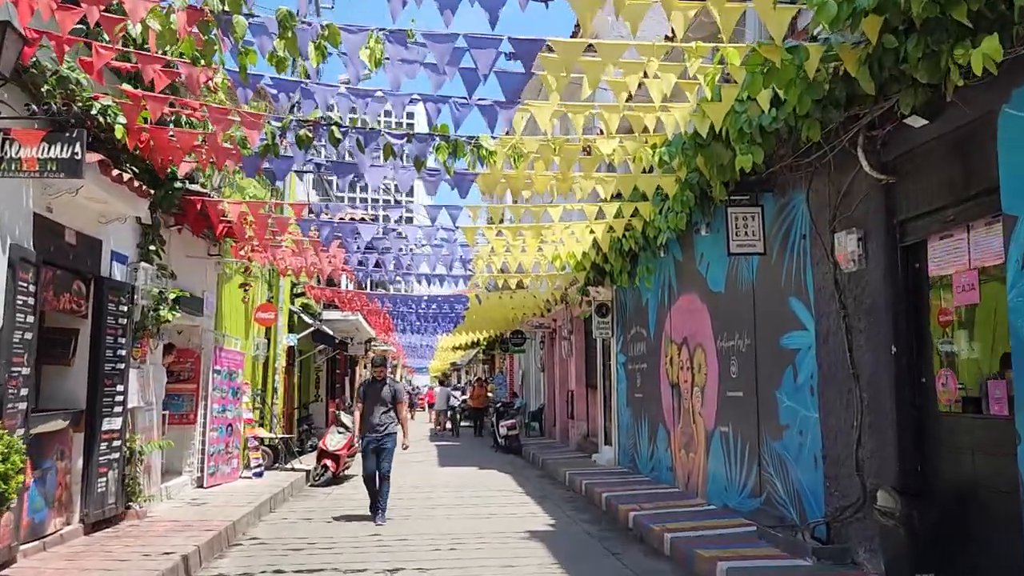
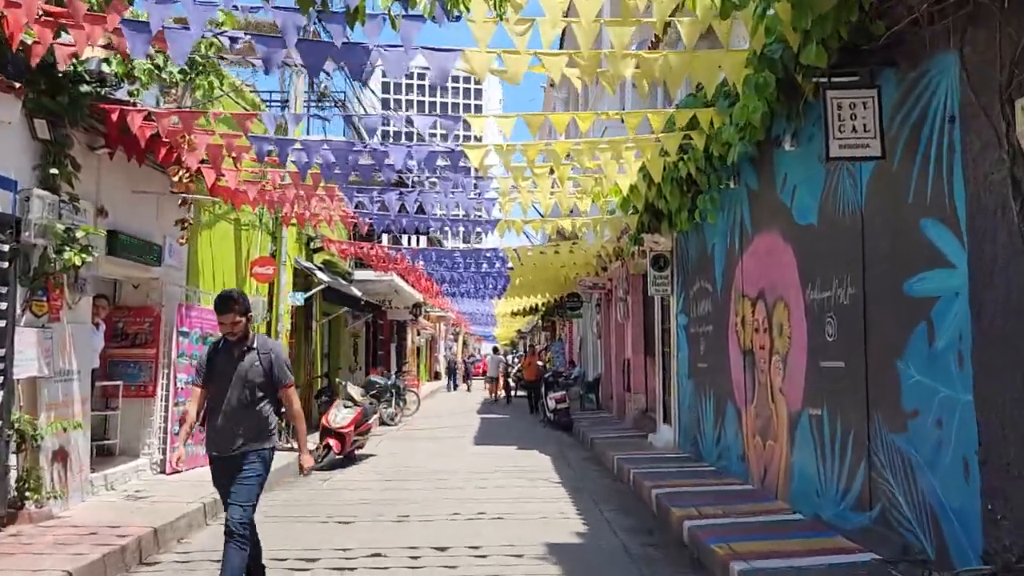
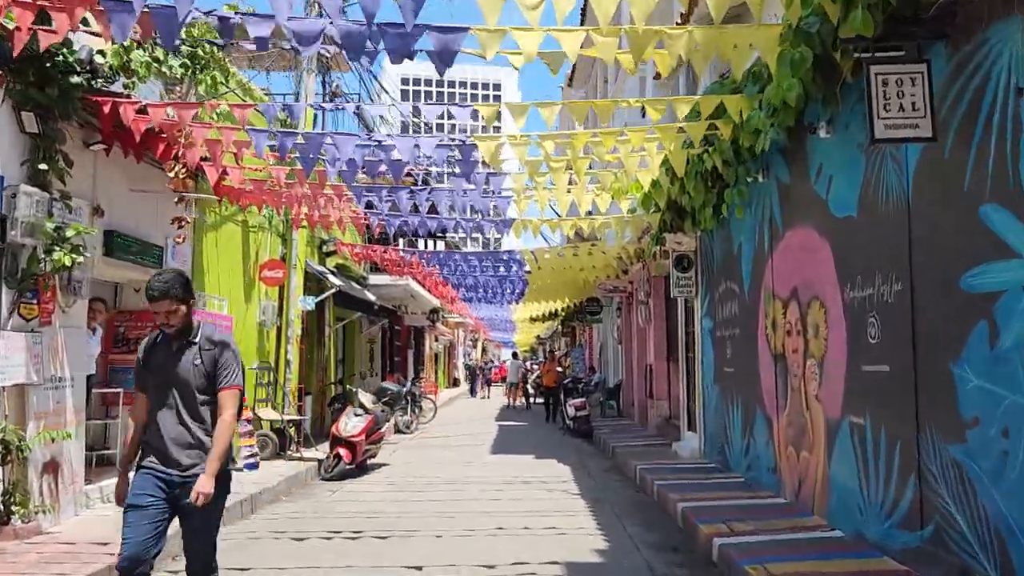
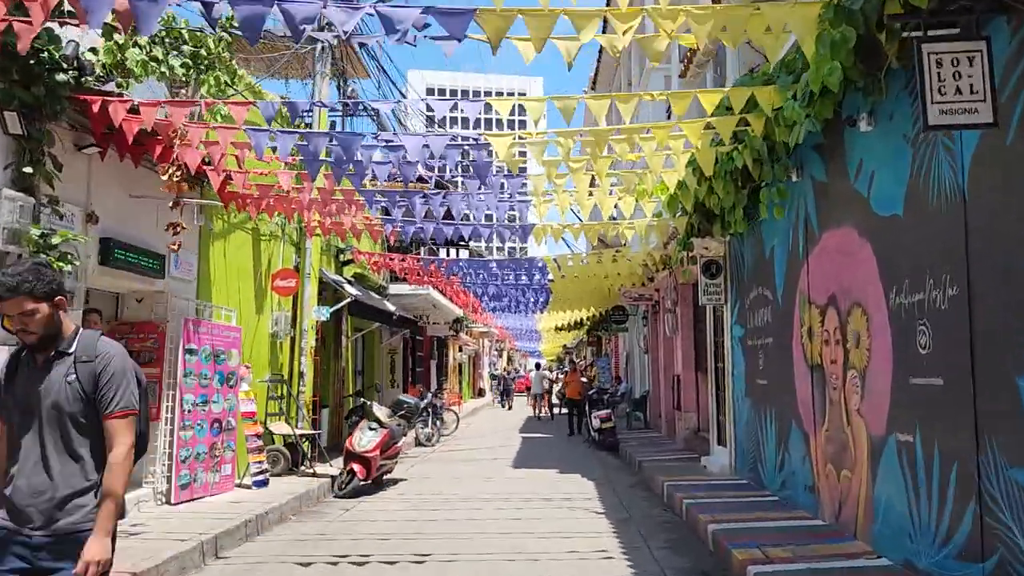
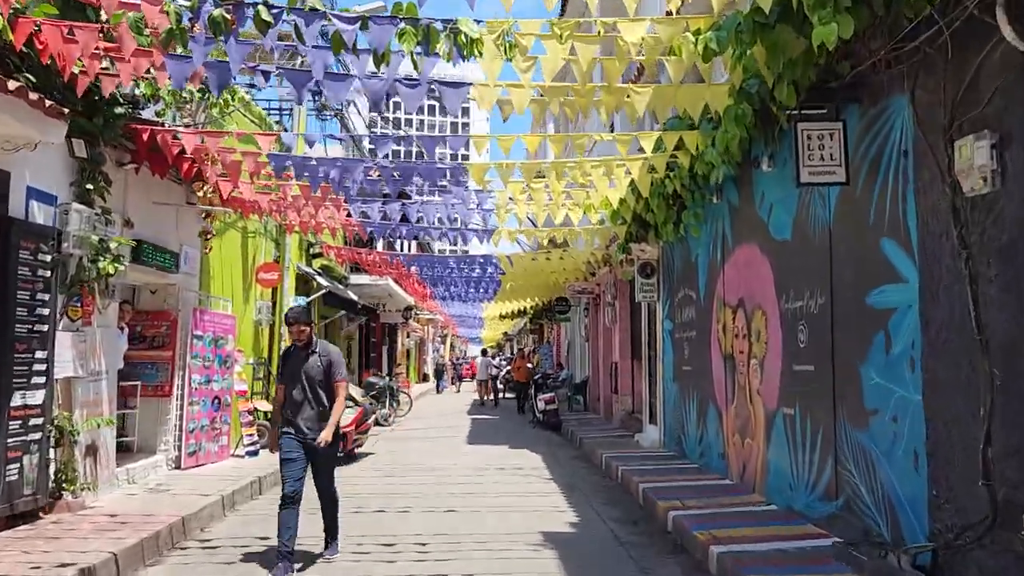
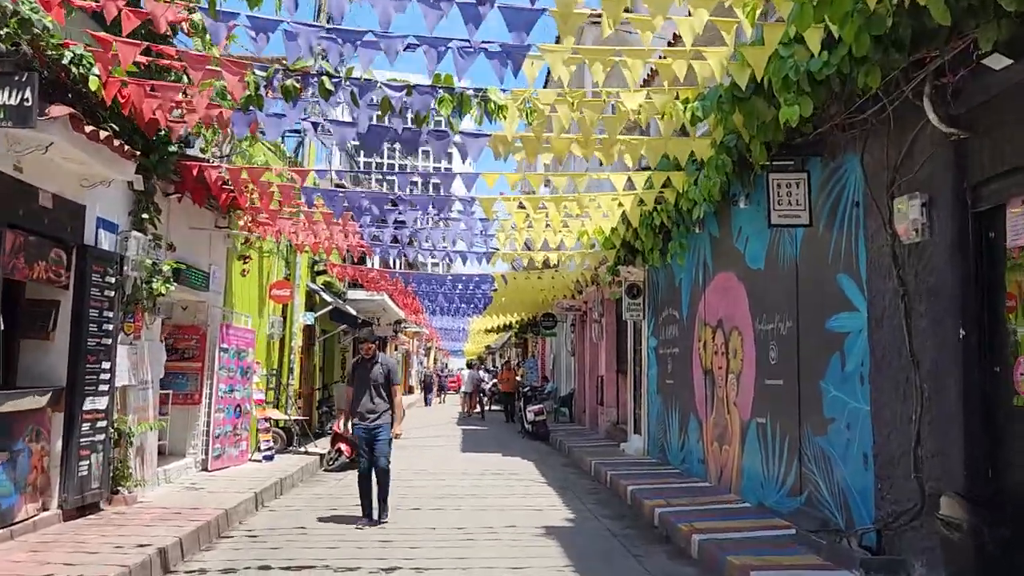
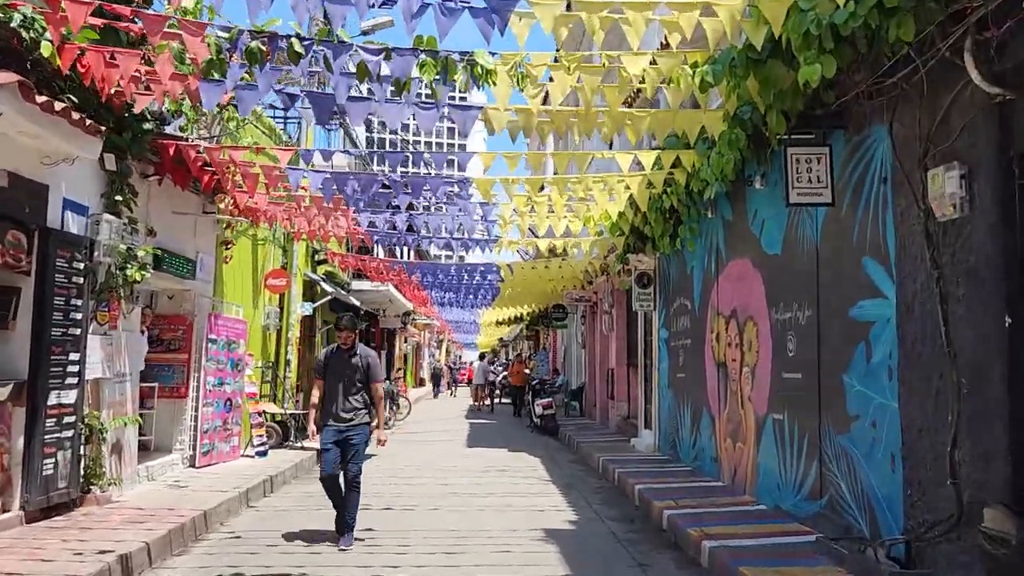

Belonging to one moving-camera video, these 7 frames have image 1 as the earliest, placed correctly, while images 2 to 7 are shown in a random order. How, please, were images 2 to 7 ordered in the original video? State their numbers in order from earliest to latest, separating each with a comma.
6, 7, 5, 2, 3, 4
